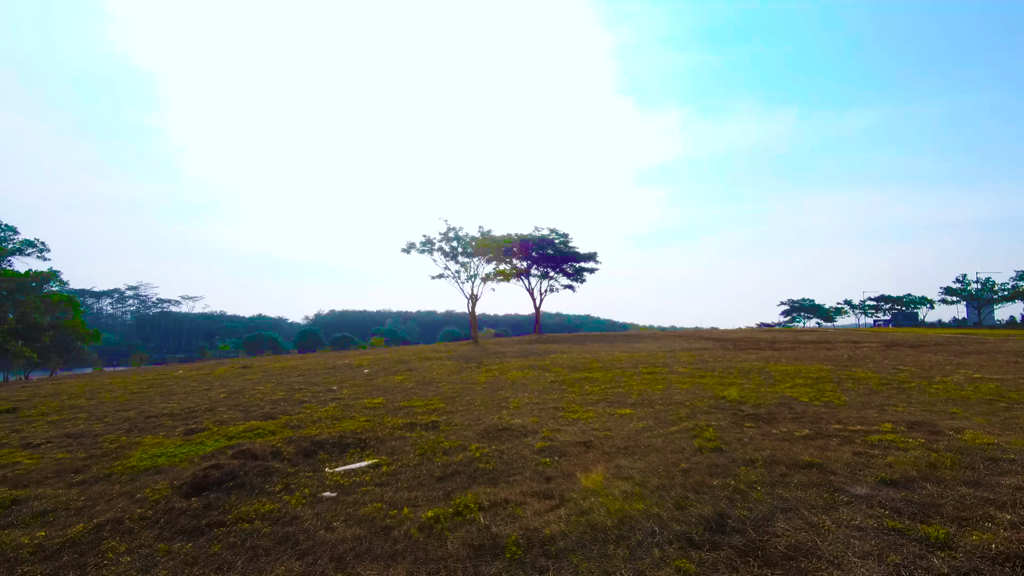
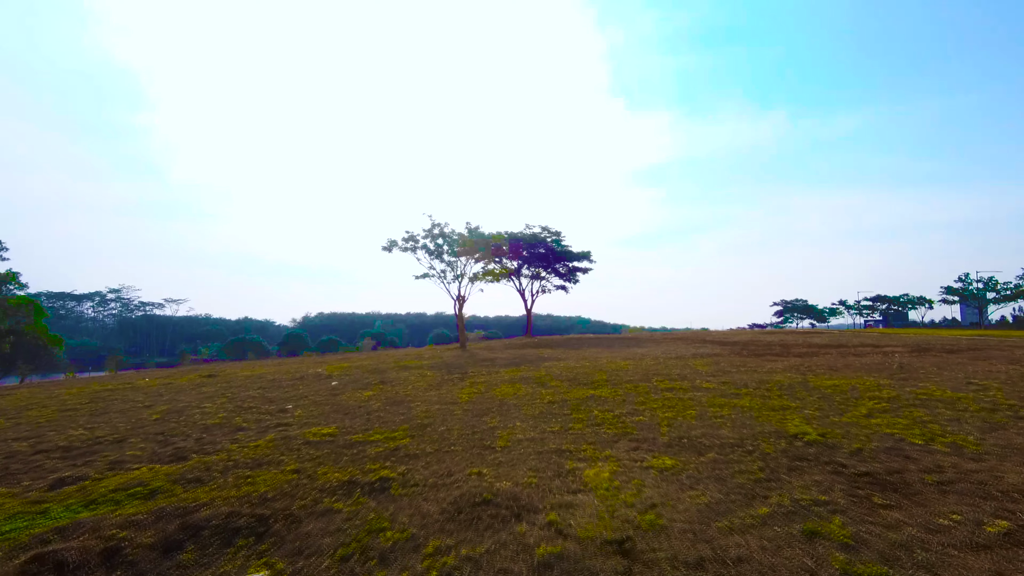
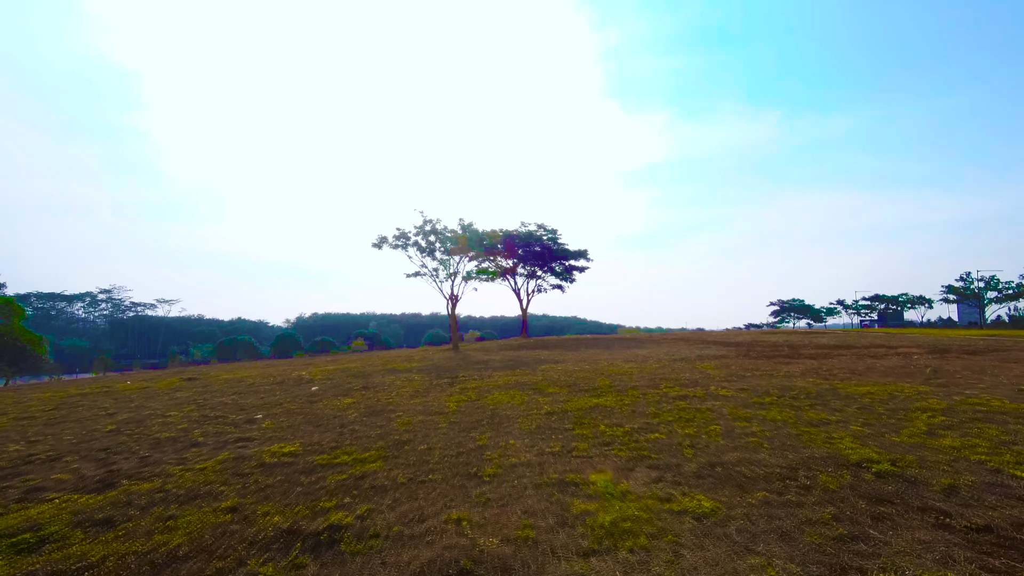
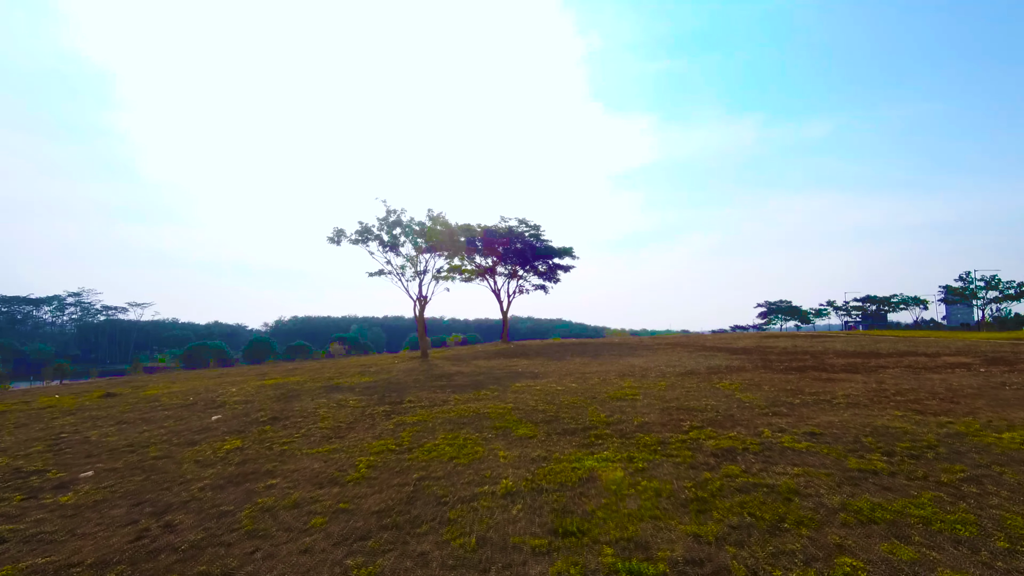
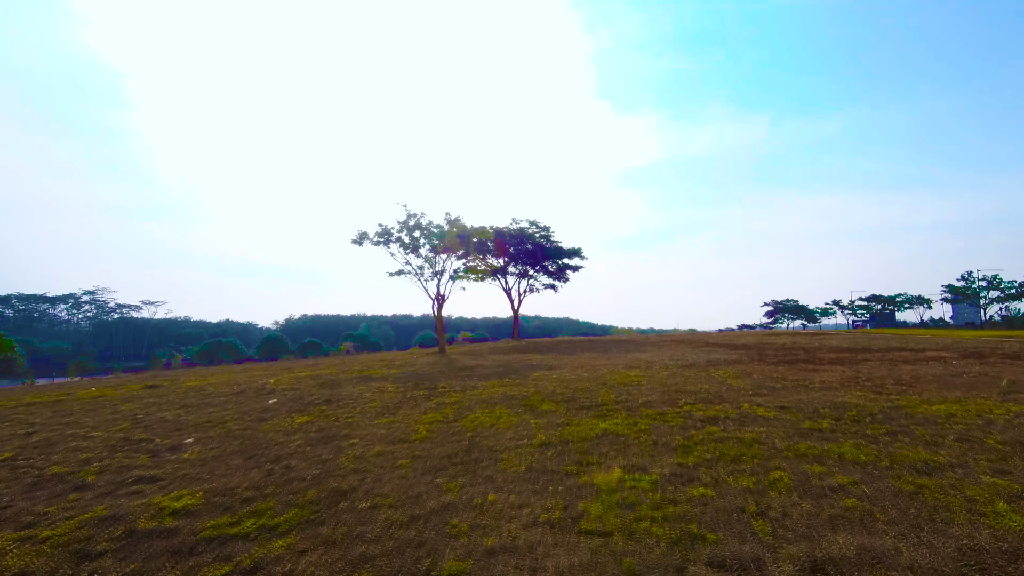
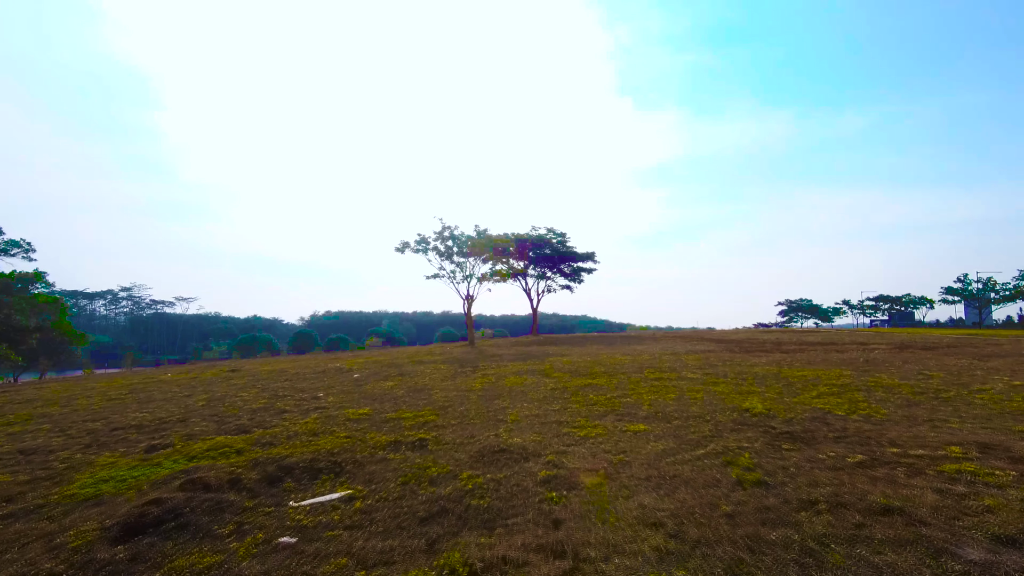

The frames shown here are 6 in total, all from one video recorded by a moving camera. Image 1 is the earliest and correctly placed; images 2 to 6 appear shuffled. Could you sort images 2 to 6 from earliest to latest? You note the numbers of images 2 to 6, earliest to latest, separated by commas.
6, 2, 3, 5, 4
